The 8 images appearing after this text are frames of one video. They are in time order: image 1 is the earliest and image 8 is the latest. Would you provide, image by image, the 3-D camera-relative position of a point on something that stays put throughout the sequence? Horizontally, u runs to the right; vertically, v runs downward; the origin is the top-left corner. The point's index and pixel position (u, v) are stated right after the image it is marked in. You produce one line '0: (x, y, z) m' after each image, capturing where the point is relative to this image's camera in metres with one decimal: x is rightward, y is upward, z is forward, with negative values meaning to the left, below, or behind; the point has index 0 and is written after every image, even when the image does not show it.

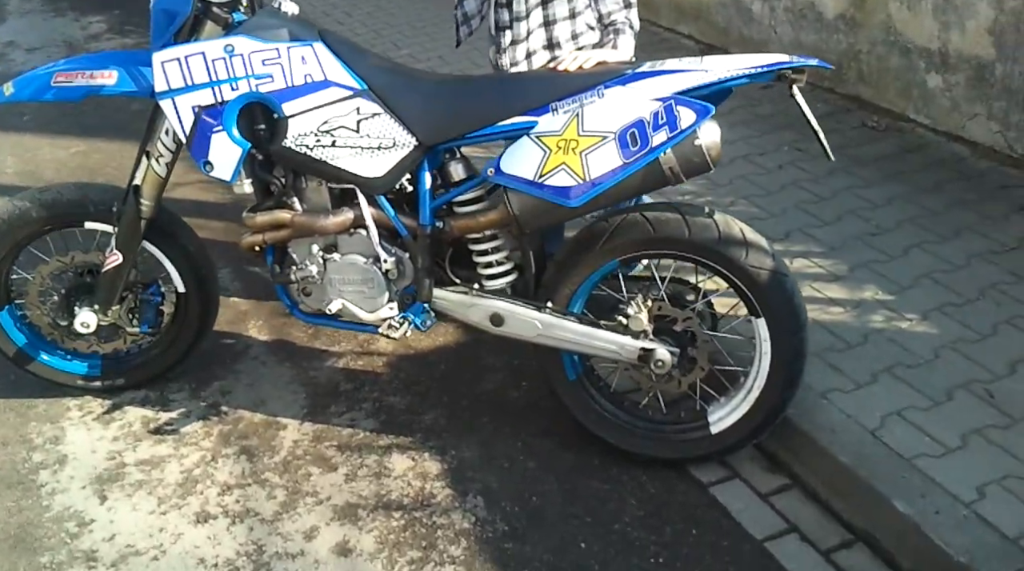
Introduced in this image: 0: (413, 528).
0: (-0.3, -0.7, +3.9) m
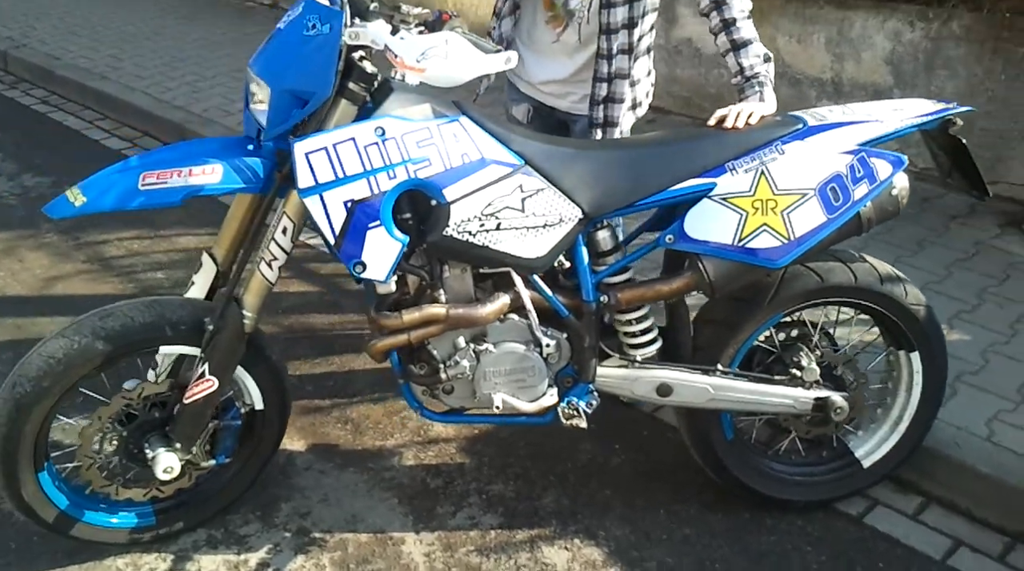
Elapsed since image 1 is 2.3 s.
0: (+0.3, -1.0, +3.7) m
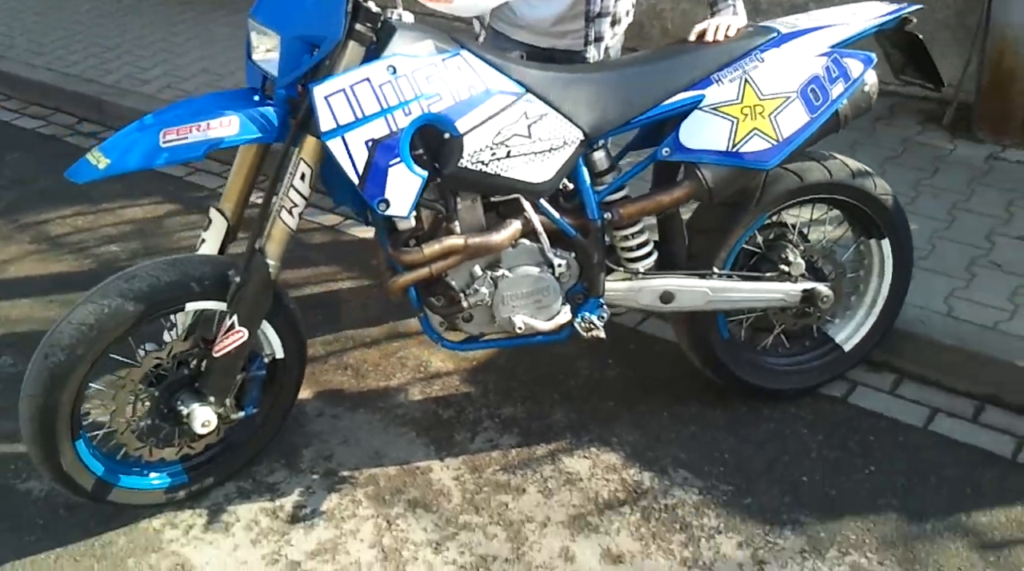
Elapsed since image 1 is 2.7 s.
0: (+0.4, -0.7, +3.9) m
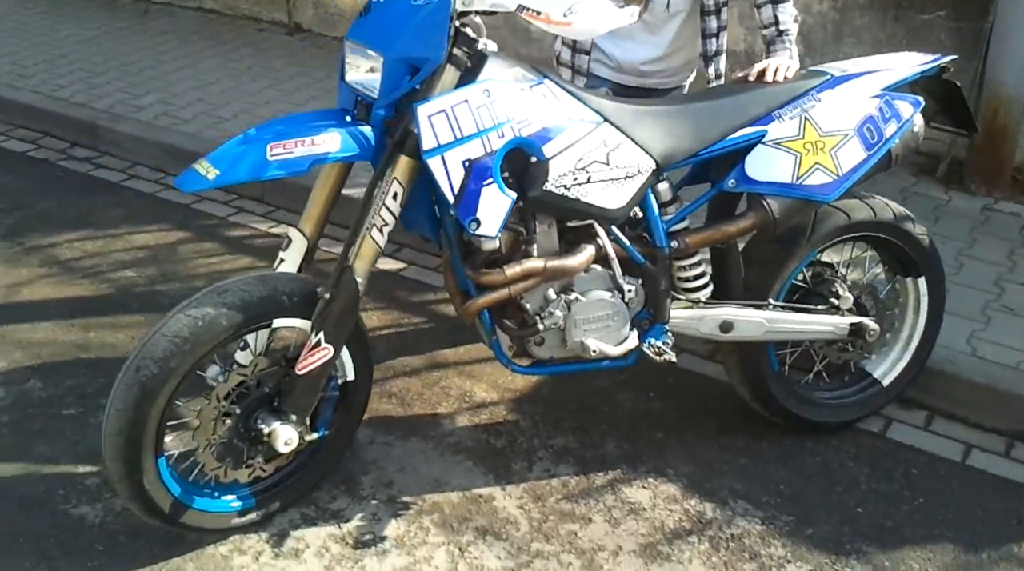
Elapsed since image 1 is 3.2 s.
0: (+0.7, -0.8, +4.0) m
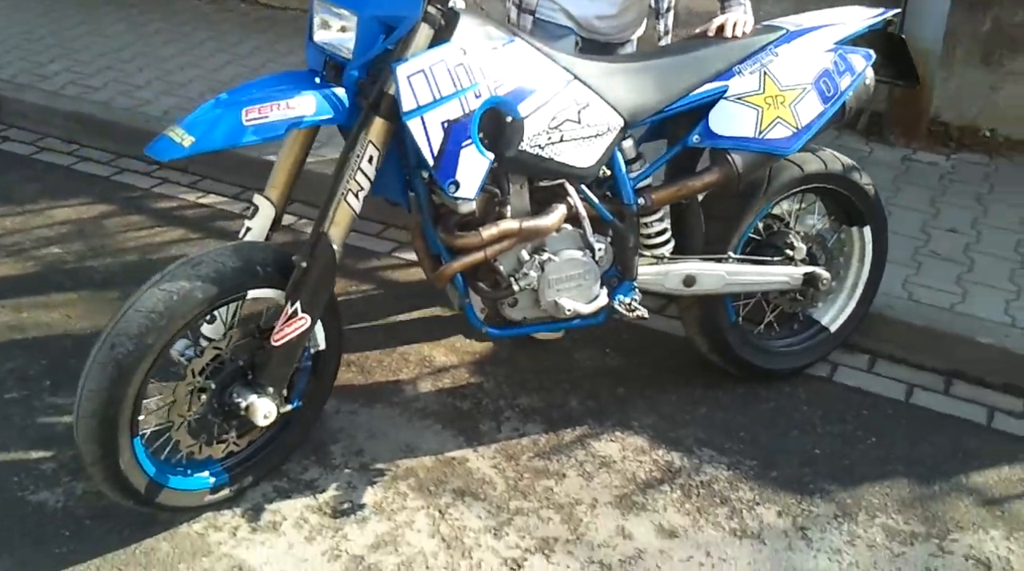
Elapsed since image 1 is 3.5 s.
0: (+0.6, -0.7, +4.1) m
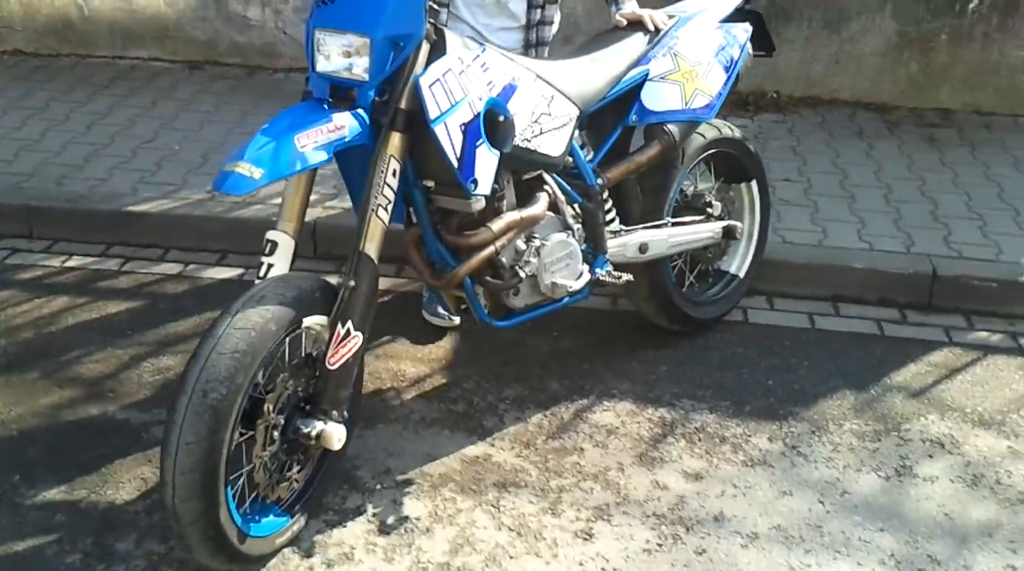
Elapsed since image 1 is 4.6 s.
0: (+0.7, -0.6, +4.6) m
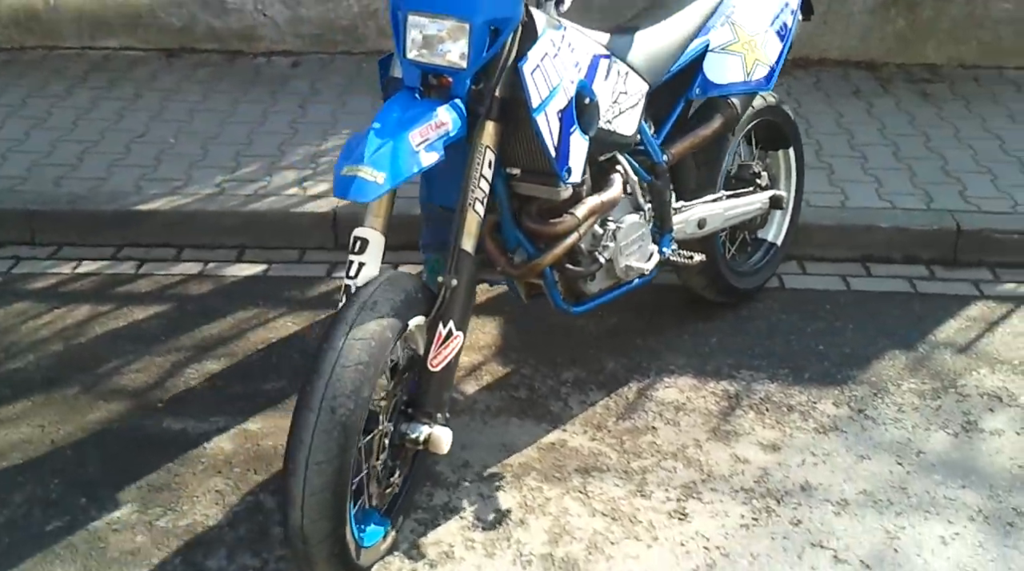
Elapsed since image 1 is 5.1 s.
0: (+0.9, -0.4, +4.6) m
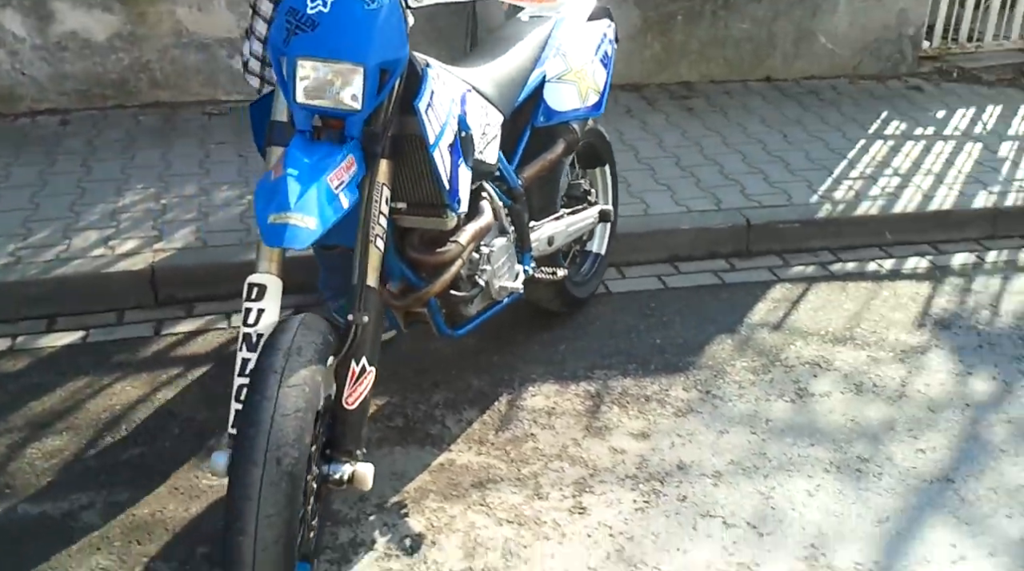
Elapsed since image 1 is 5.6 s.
0: (+0.4, -0.5, +4.9) m
